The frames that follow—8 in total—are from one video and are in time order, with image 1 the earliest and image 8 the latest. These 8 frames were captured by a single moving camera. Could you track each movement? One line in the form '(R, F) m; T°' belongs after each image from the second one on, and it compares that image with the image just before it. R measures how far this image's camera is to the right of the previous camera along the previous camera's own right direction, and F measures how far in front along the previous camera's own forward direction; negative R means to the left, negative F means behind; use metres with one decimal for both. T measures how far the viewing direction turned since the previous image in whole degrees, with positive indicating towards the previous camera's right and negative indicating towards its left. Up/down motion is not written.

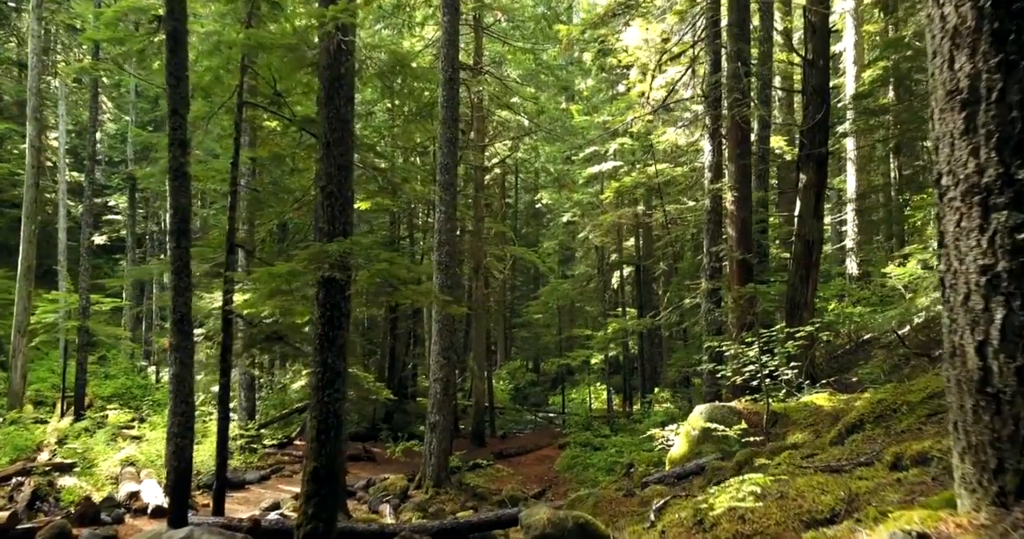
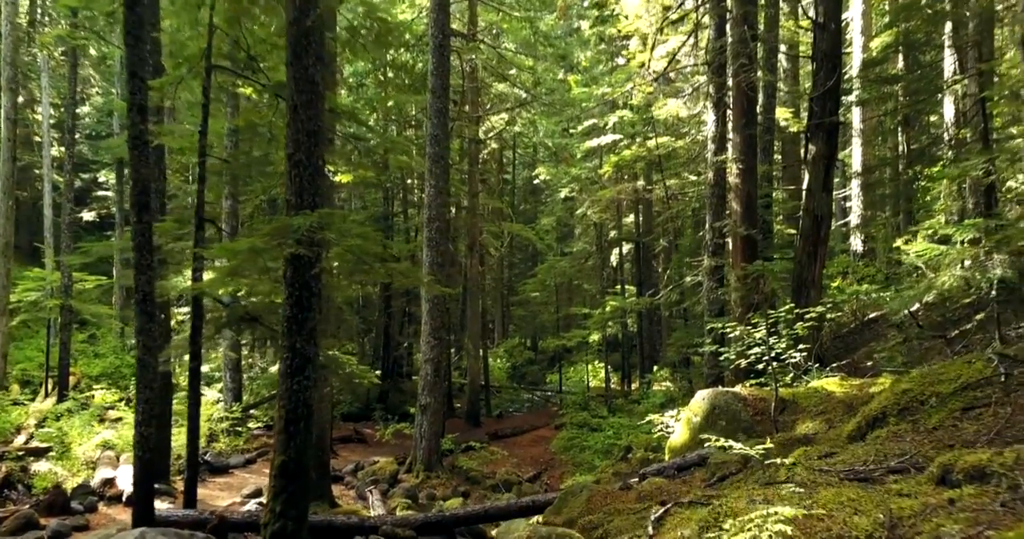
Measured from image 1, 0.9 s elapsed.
(+0.1, +0.6) m; 0°
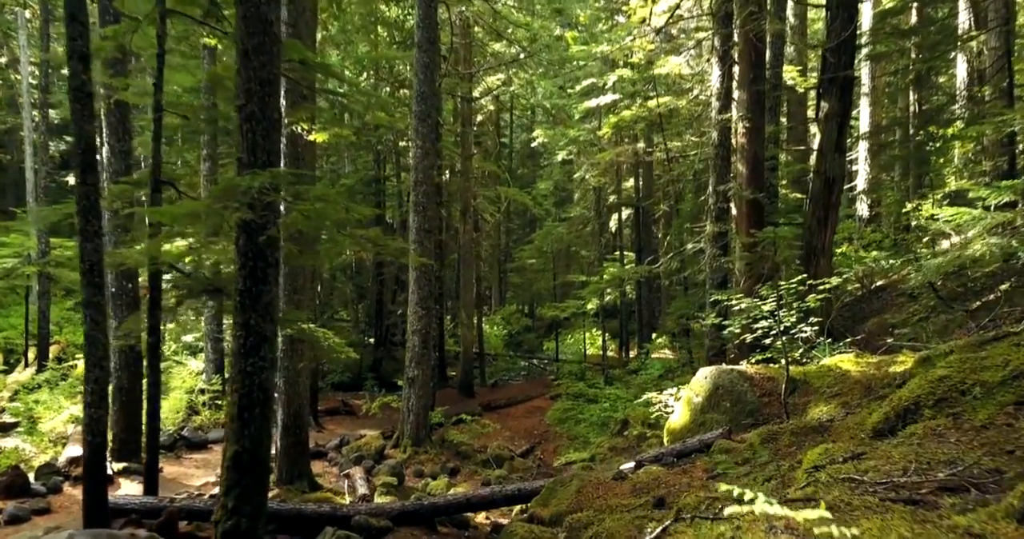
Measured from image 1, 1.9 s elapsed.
(+0.1, +0.7) m; 0°
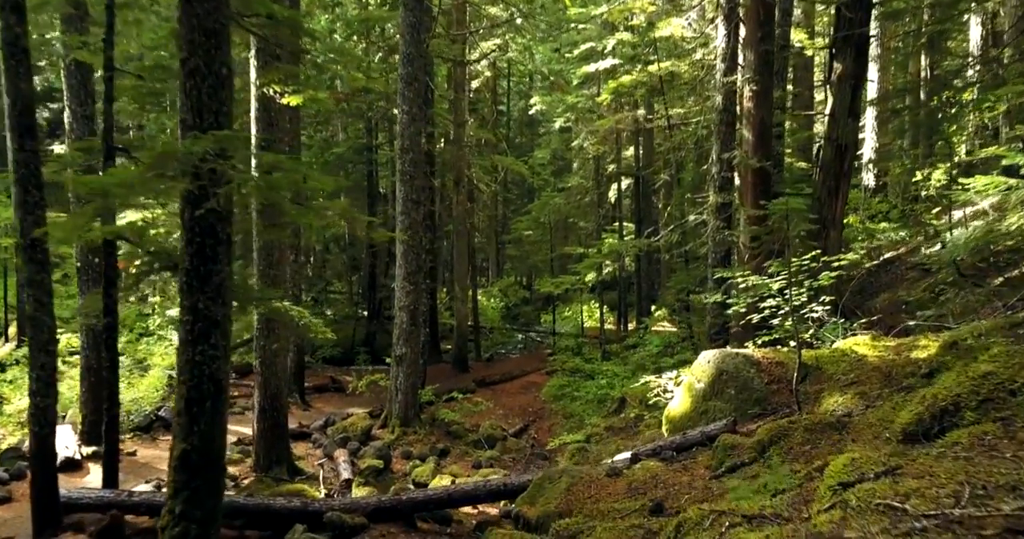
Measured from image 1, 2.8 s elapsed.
(+0.1, +0.6) m; 0°
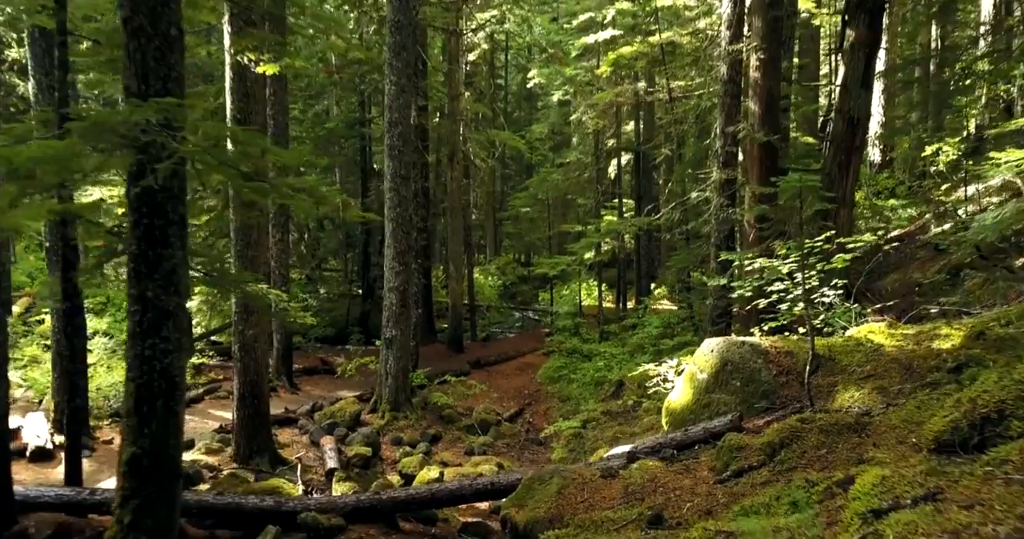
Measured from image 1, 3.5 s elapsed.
(+0.1, +0.5) m; 0°
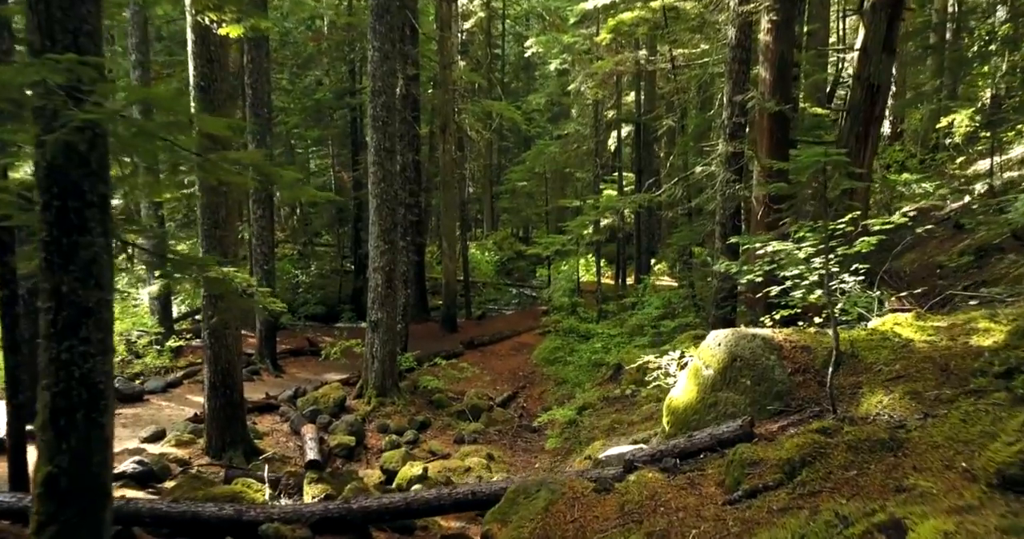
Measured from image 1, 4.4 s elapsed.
(+0.1, +0.6) m; 0°
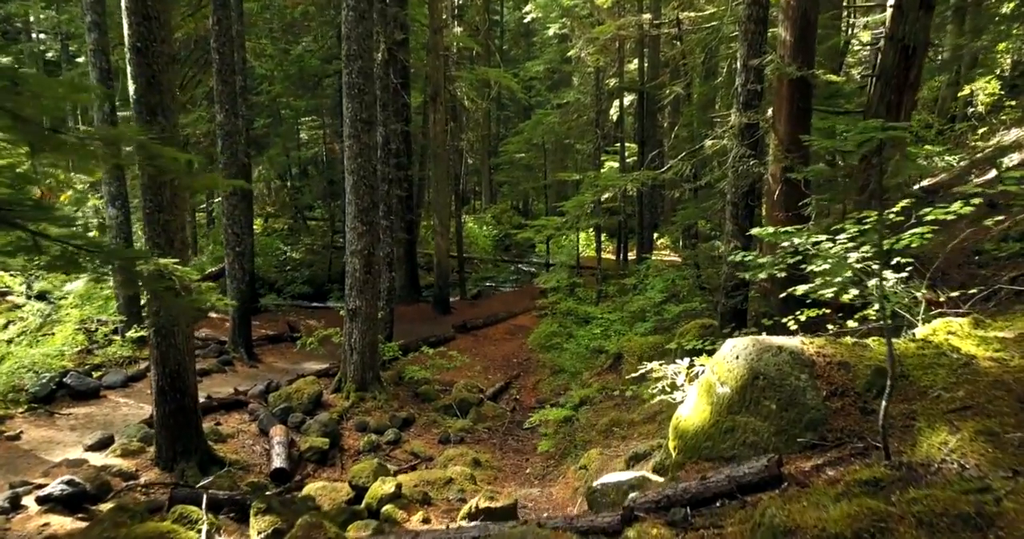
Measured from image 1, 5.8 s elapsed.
(+0.2, +0.9) m; 0°
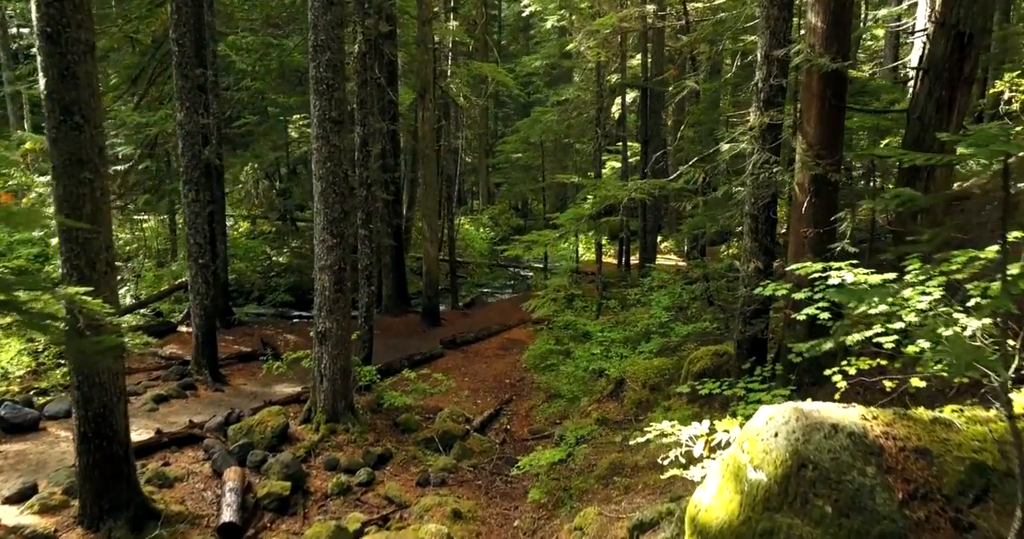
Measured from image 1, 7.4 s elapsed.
(+0.1, +1.0) m; 0°
